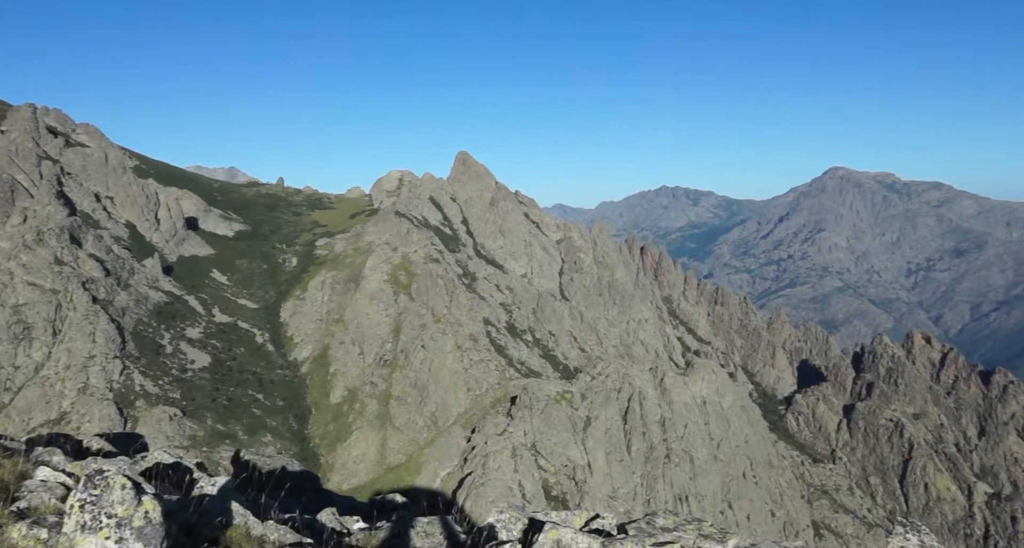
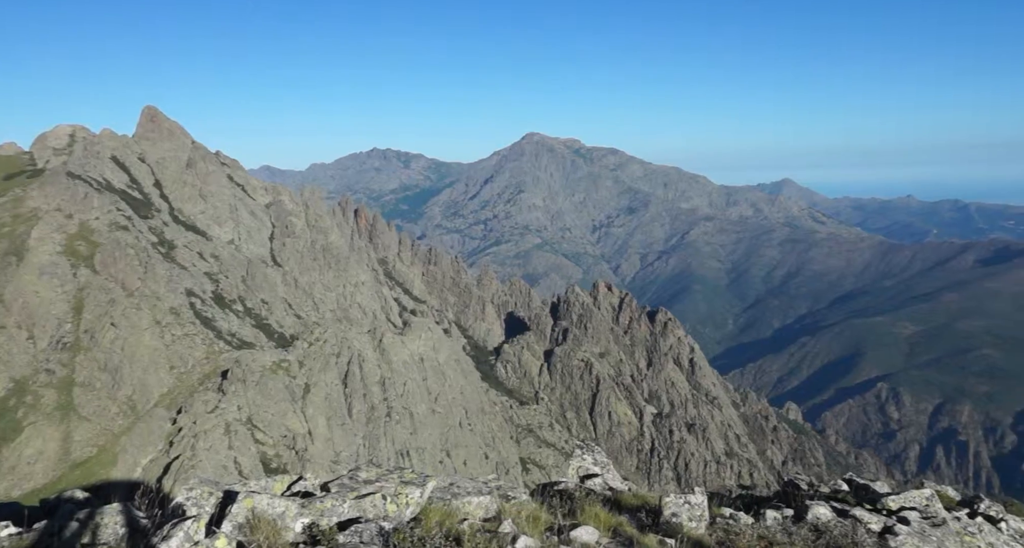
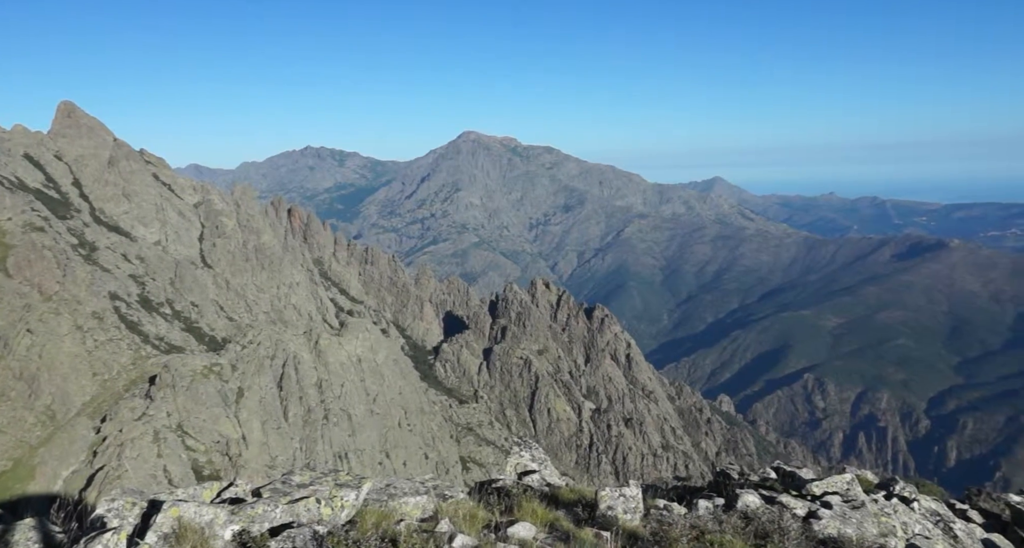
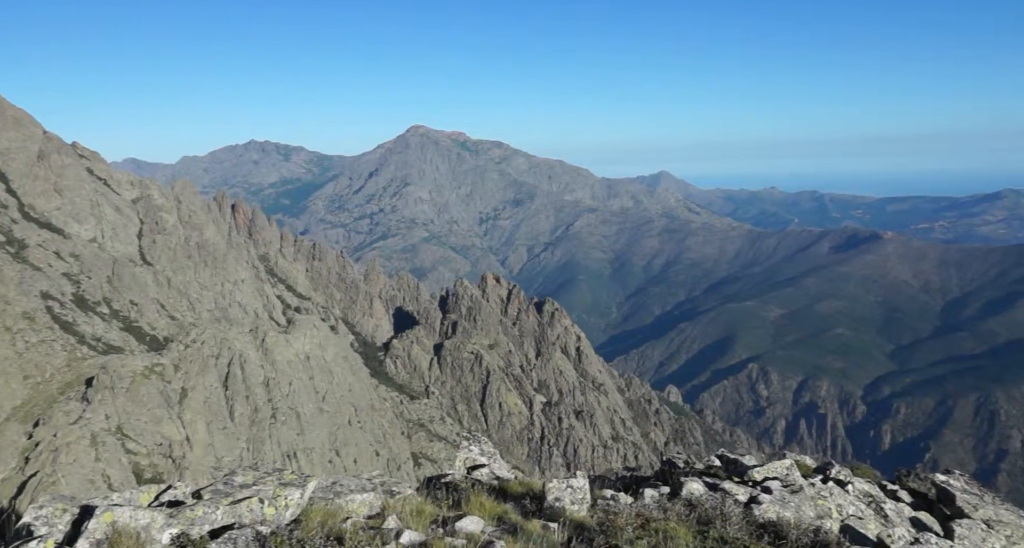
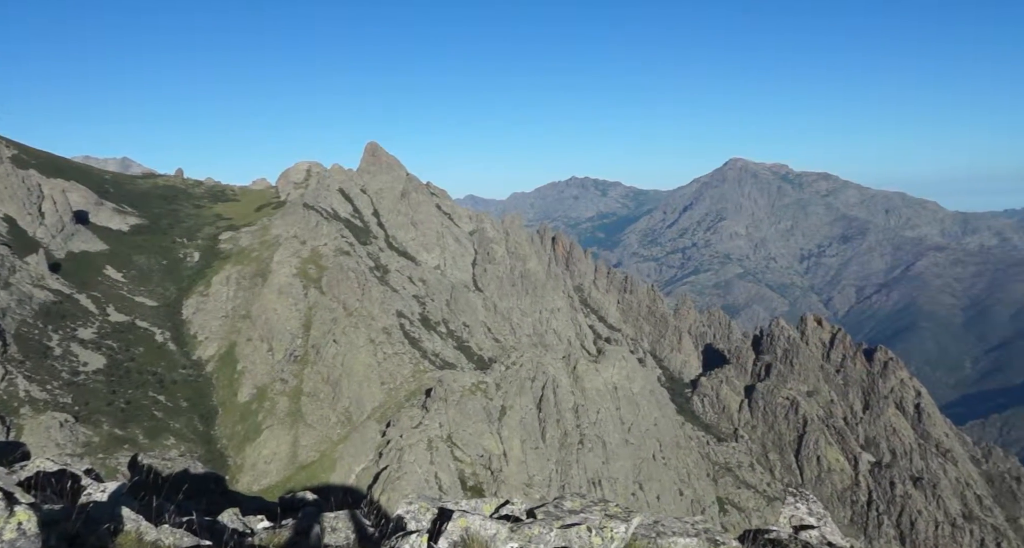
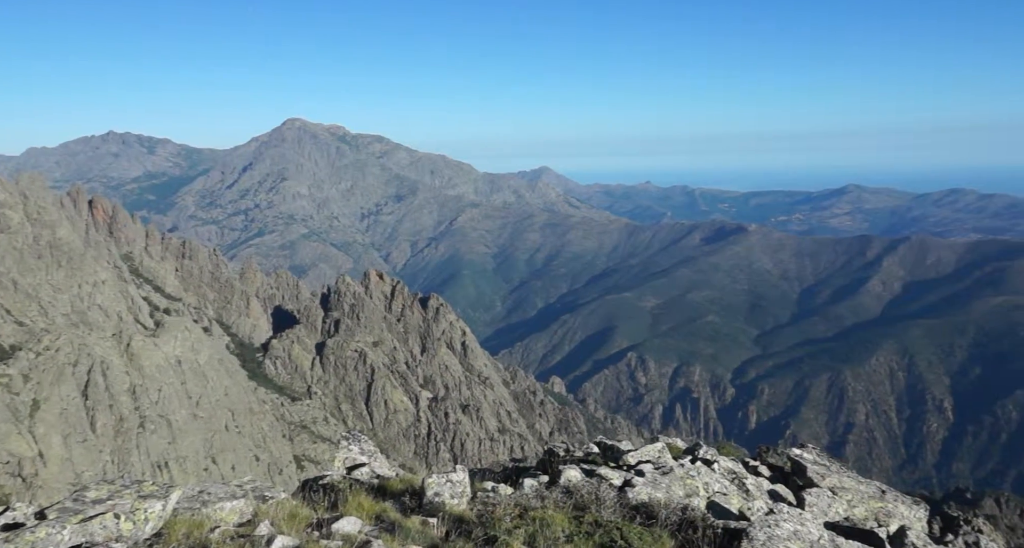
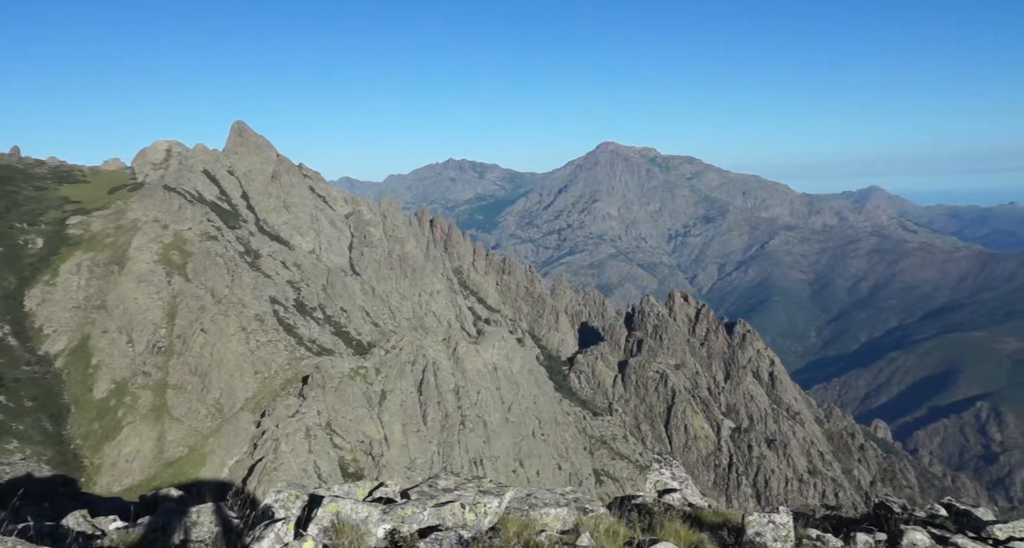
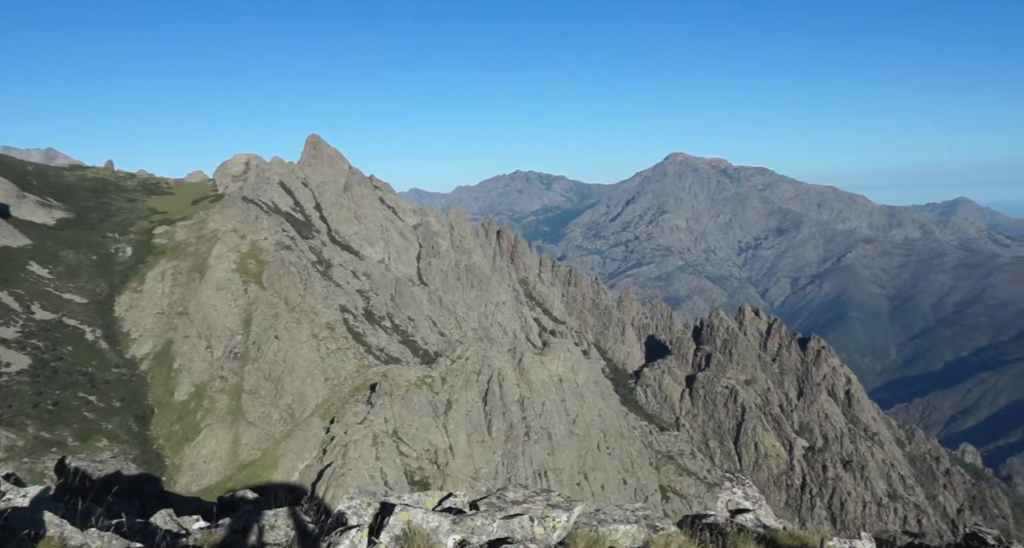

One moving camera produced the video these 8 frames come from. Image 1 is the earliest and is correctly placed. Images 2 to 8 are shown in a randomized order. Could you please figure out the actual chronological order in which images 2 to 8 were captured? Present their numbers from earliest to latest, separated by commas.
5, 8, 7, 2, 3, 4, 6
